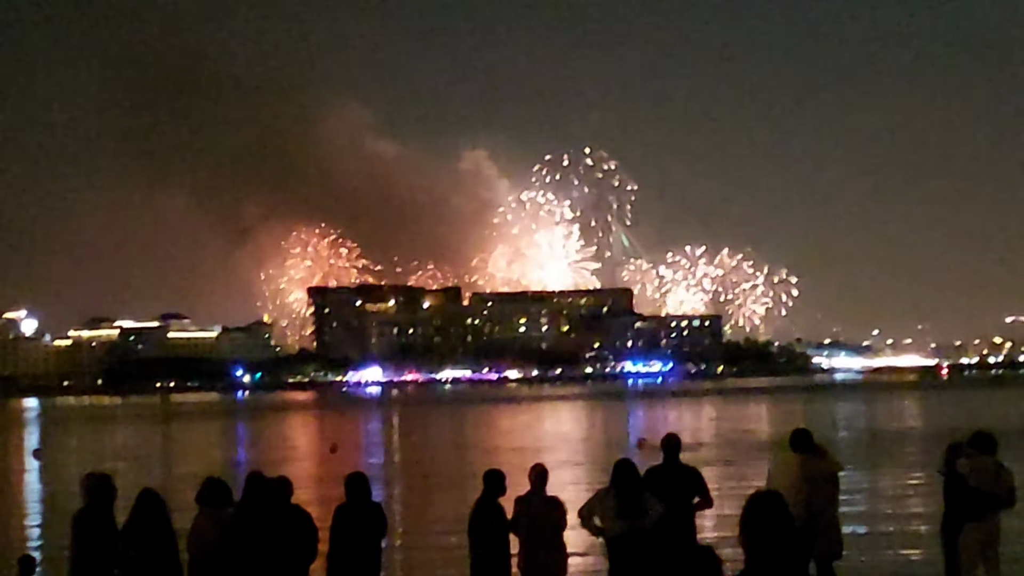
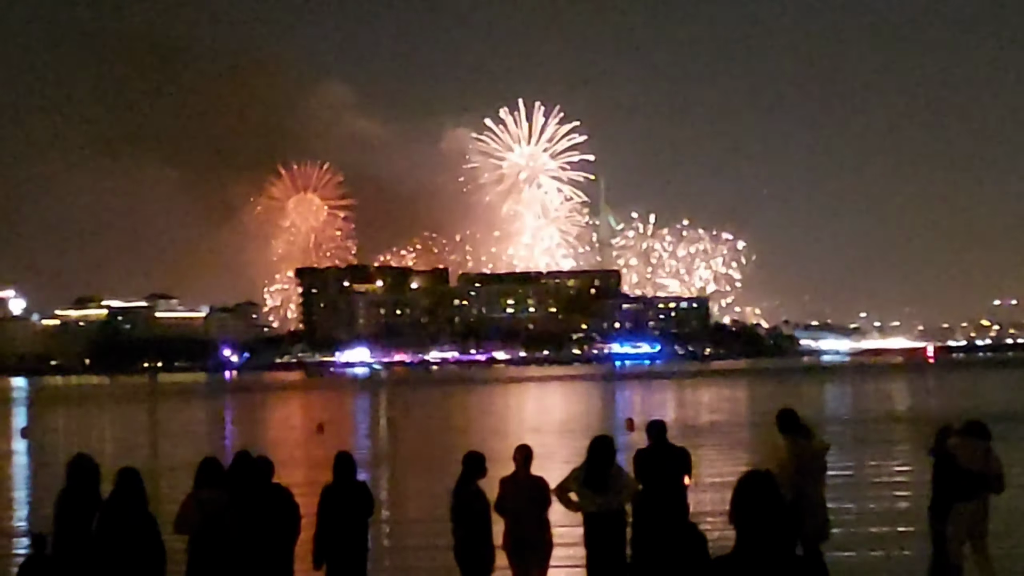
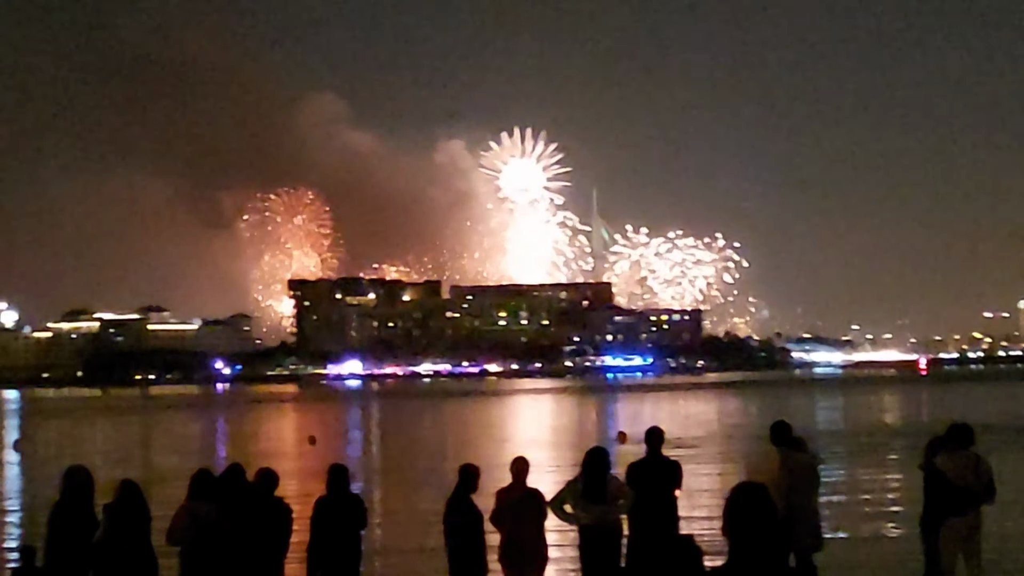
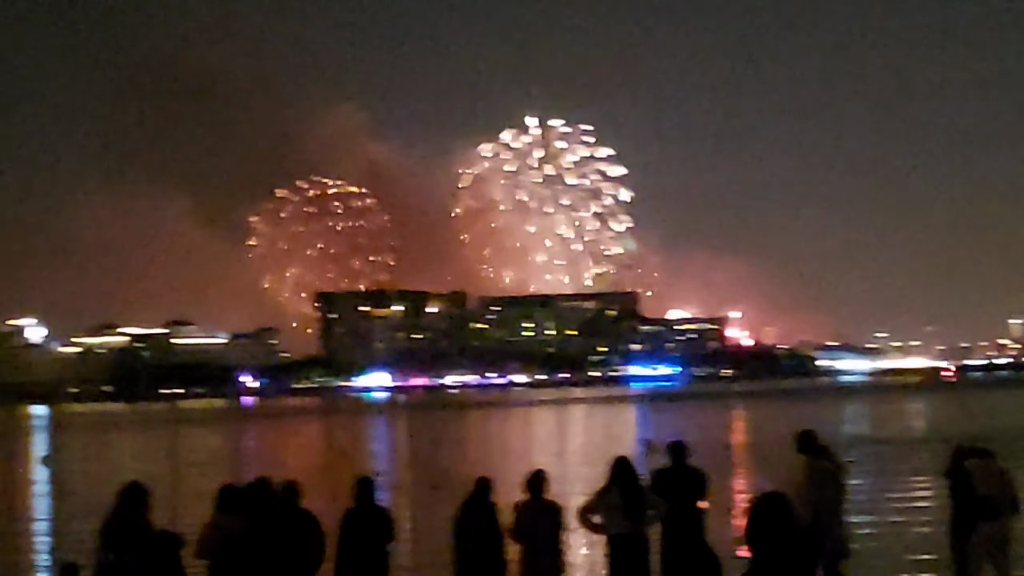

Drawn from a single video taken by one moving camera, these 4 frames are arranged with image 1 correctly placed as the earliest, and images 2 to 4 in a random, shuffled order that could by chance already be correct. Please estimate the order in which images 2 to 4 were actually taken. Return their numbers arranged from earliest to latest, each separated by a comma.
3, 2, 4
